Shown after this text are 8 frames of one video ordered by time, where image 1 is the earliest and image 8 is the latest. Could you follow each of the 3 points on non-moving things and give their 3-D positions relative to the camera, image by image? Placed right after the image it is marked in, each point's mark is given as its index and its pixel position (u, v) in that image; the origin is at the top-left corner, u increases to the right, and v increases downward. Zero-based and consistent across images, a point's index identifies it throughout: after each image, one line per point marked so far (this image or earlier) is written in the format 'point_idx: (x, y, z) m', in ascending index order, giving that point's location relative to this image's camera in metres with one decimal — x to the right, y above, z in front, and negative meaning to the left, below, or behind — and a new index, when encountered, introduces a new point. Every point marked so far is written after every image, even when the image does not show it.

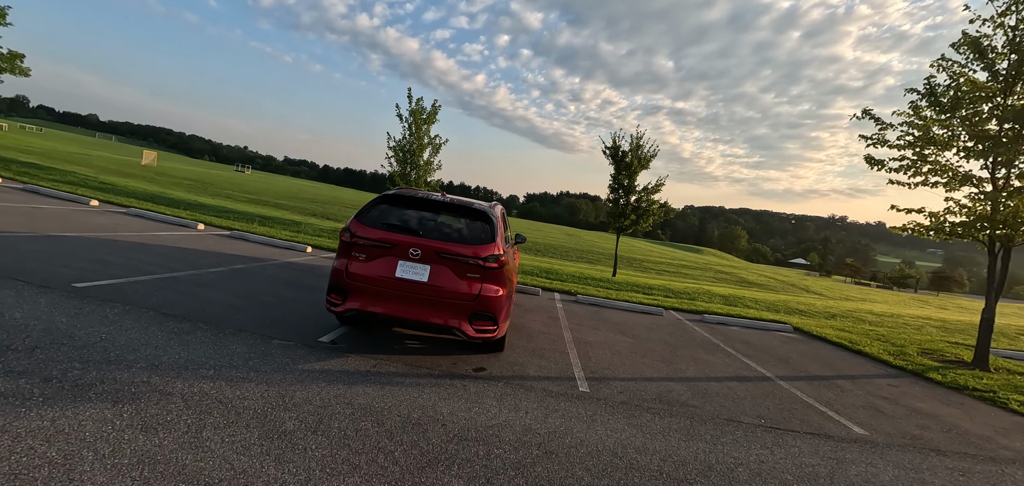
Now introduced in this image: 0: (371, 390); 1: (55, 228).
0: (-1.2, -1.3, +3.8) m
1: (-7.1, +0.3, +7.0) m
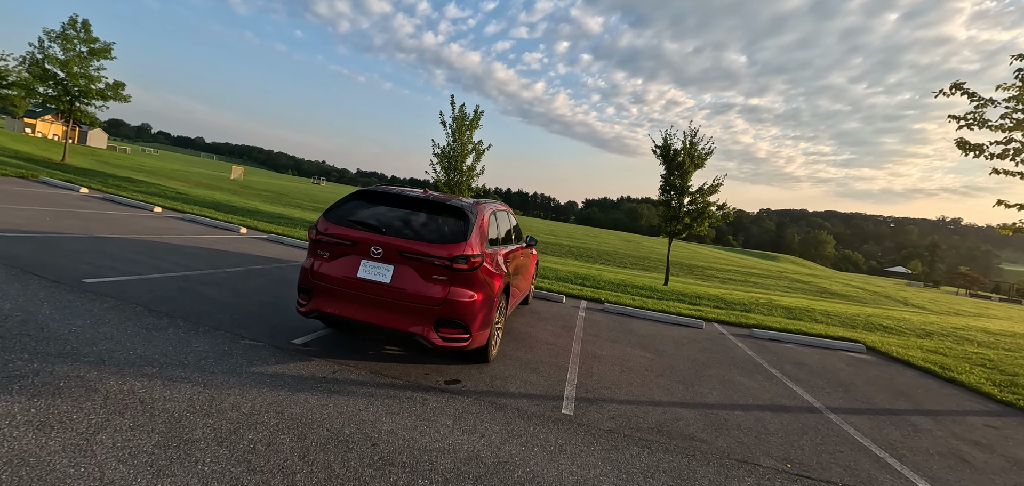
0: (-1.6, -1.2, +3.5) m
1: (-6.9, +0.2, +7.6) m
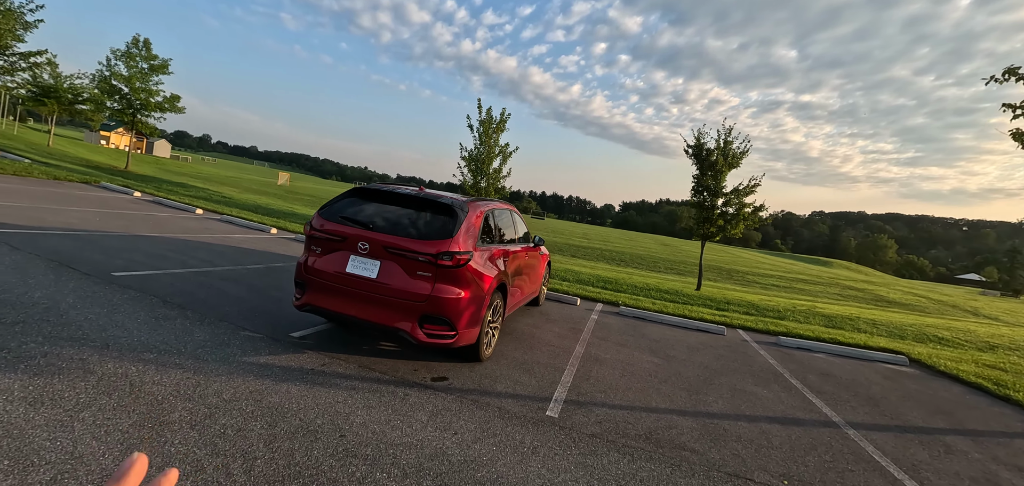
0: (-1.8, -1.2, +3.6) m
1: (-6.7, +0.3, +8.2) m
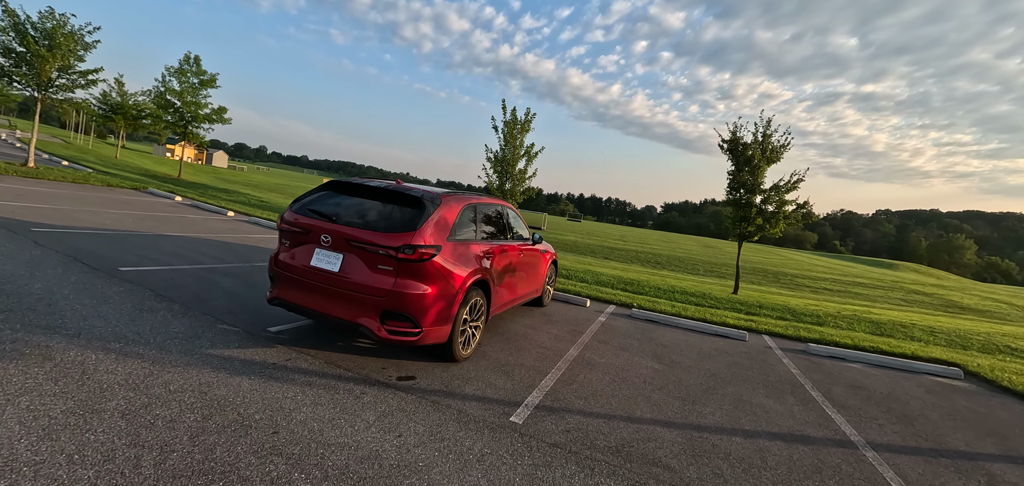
0: (-2.1, -1.1, +3.6) m
1: (-6.5, +0.3, +8.6) m
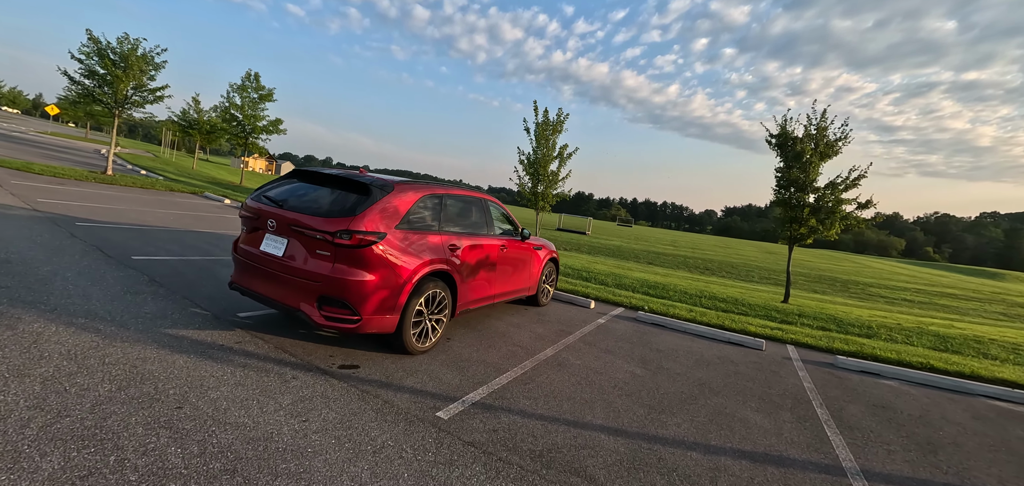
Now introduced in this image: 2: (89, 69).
0: (-2.7, -1.0, +3.6) m
1: (-6.3, +0.3, +9.3) m
2: (-11.5, +4.7, +12.1) m
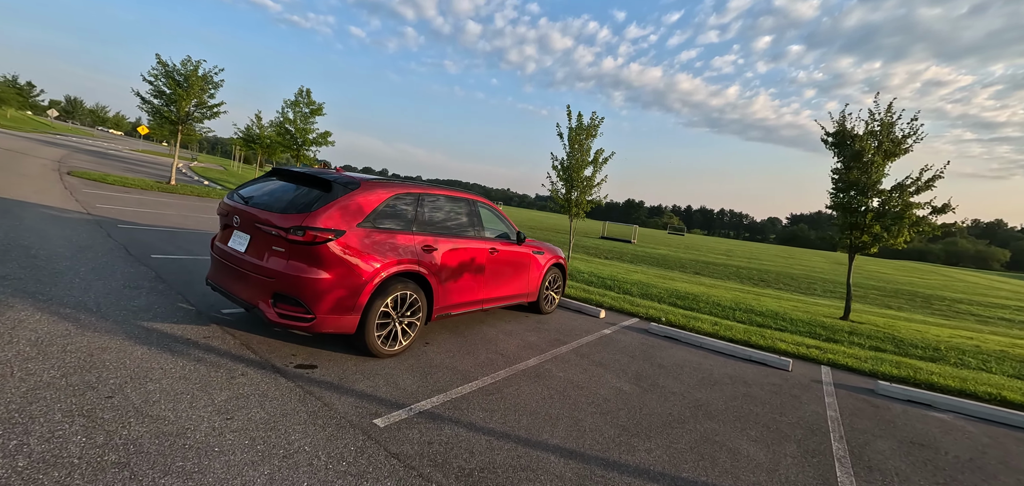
0: (-3.1, -0.9, +3.7) m
1: (-5.9, +0.3, +9.8) m
2: (-10.6, +4.6, +13.3) m
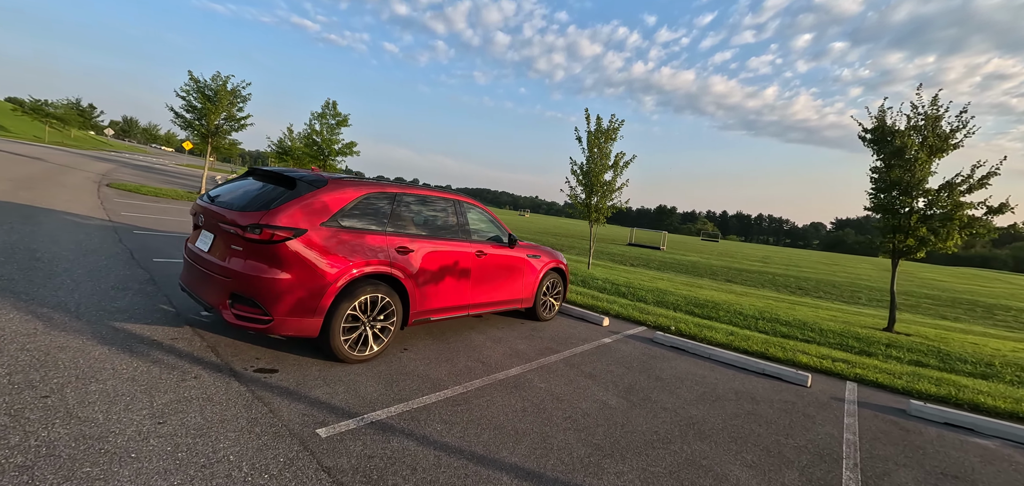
0: (-3.3, -0.9, +3.6) m
1: (-5.7, +0.1, +10.0) m
2: (-10.1, +4.4, +13.9) m
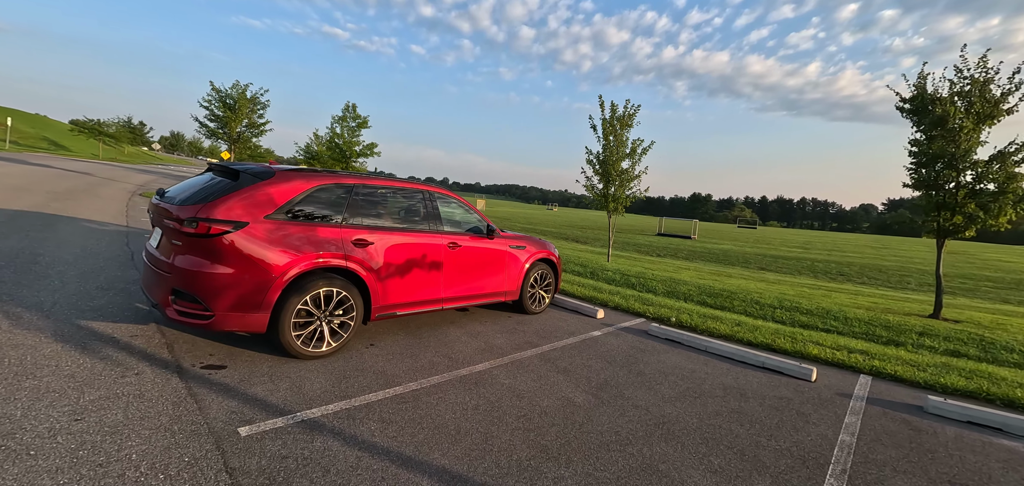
0: (-3.7, -0.9, +3.6) m
1: (-5.5, +0.1, +10.2) m
2: (-9.7, +4.2, +14.5) m
